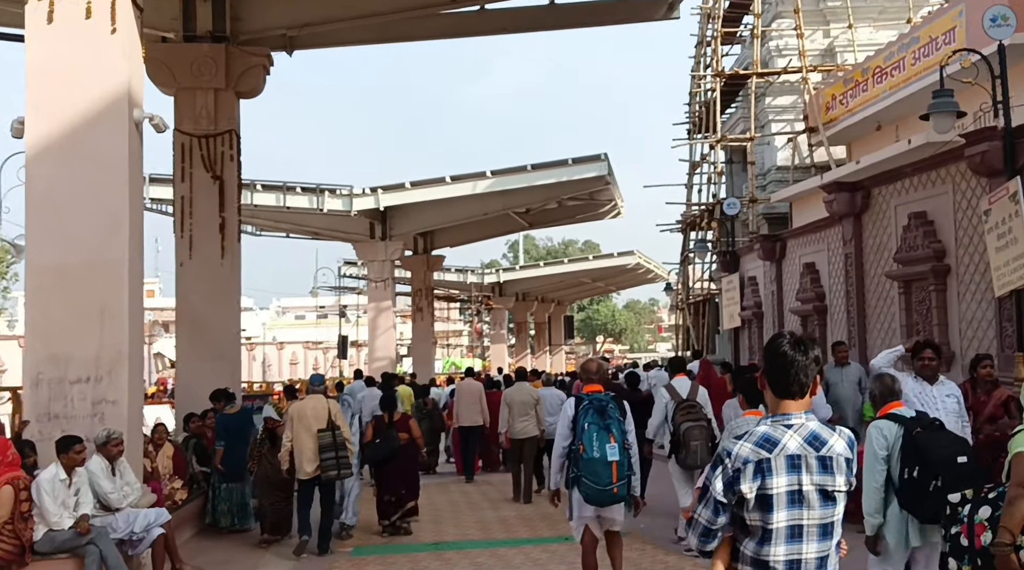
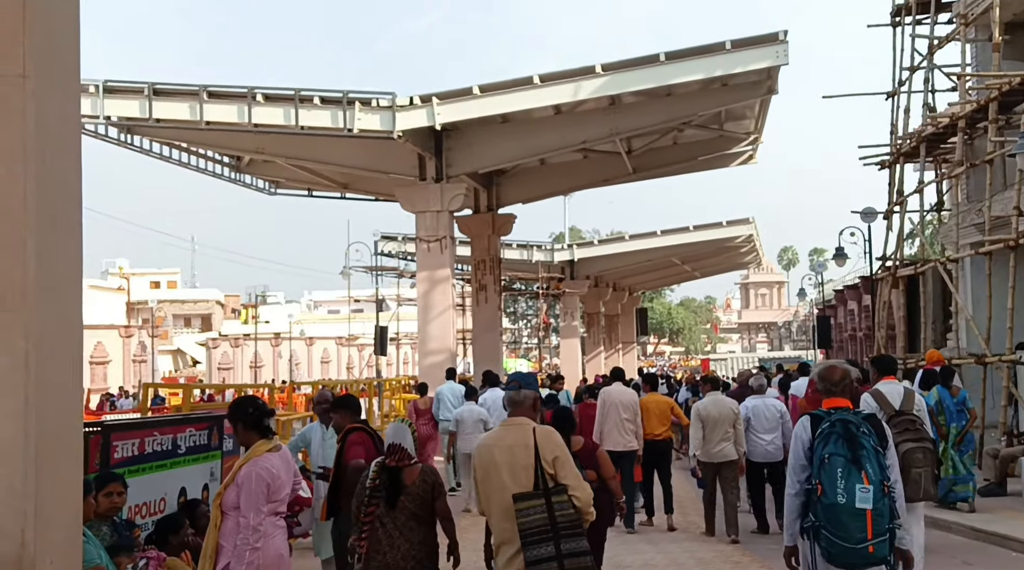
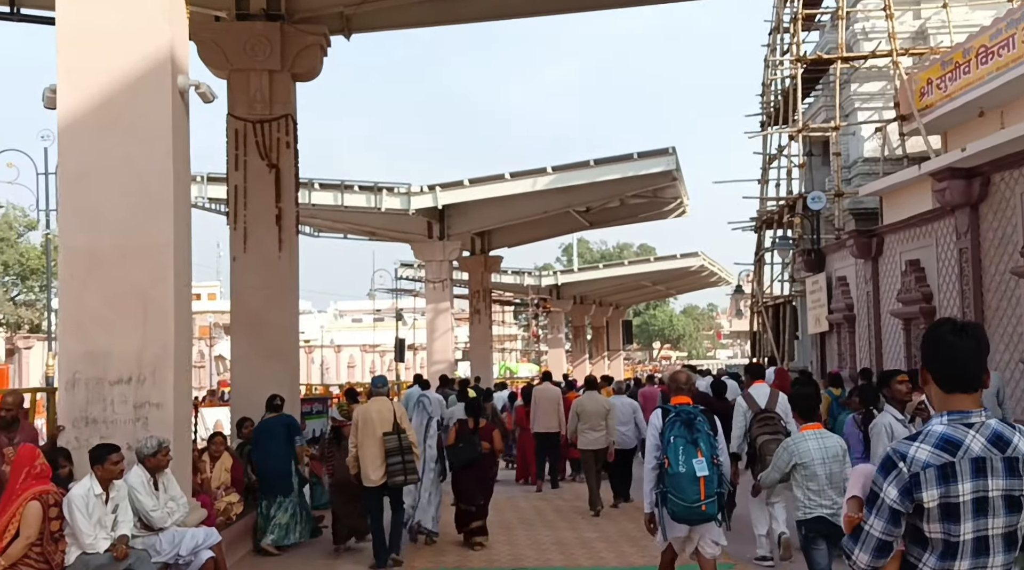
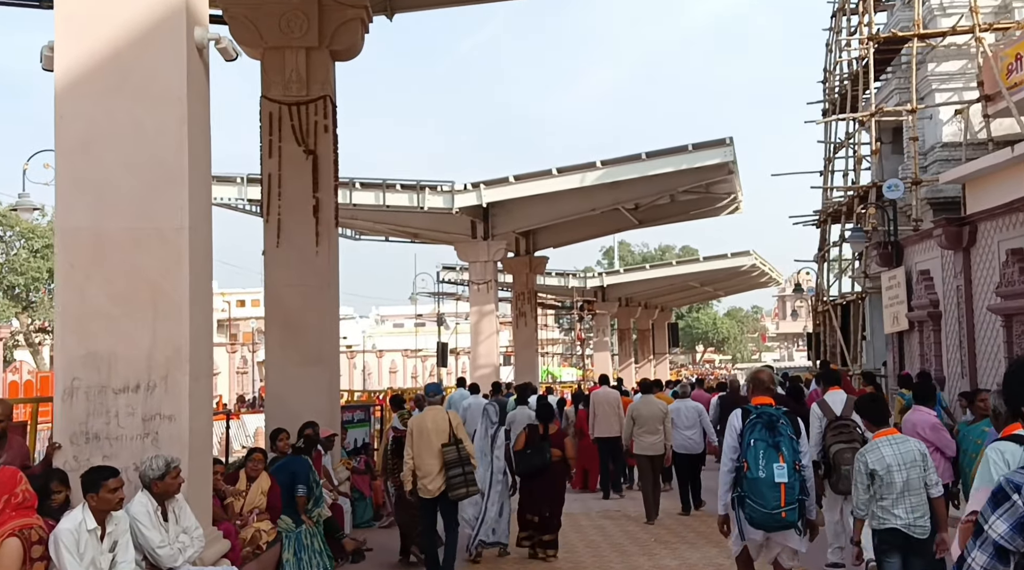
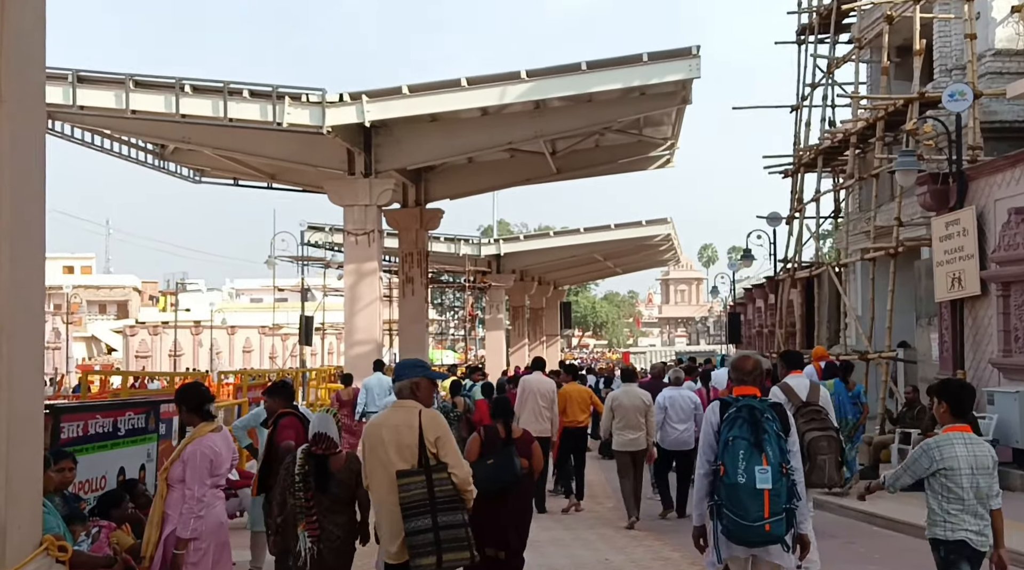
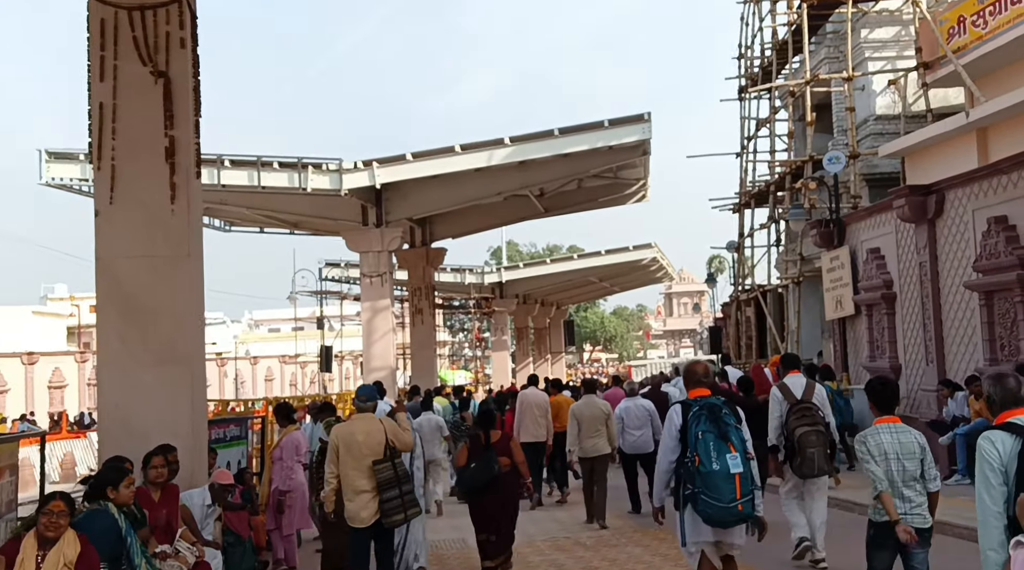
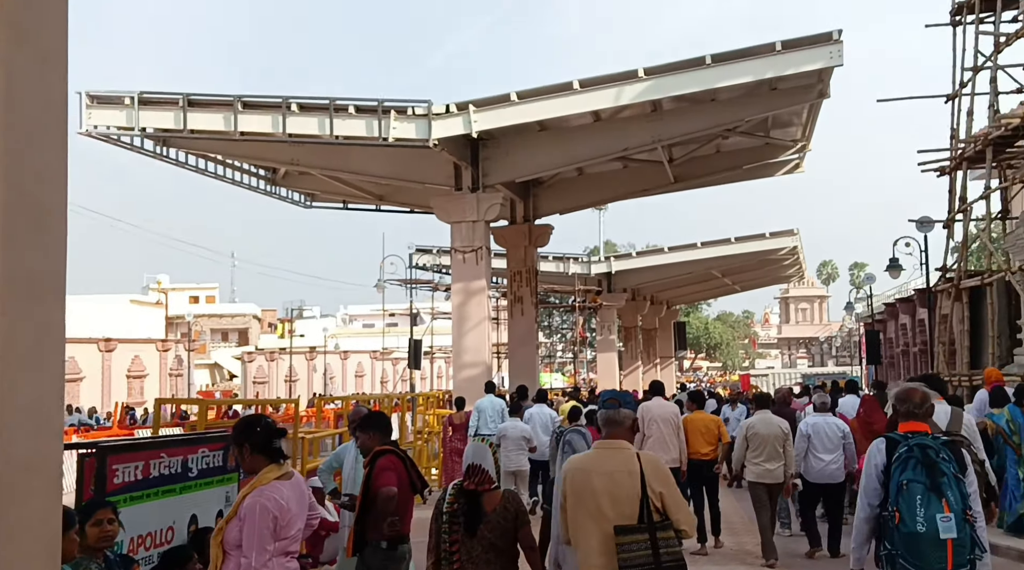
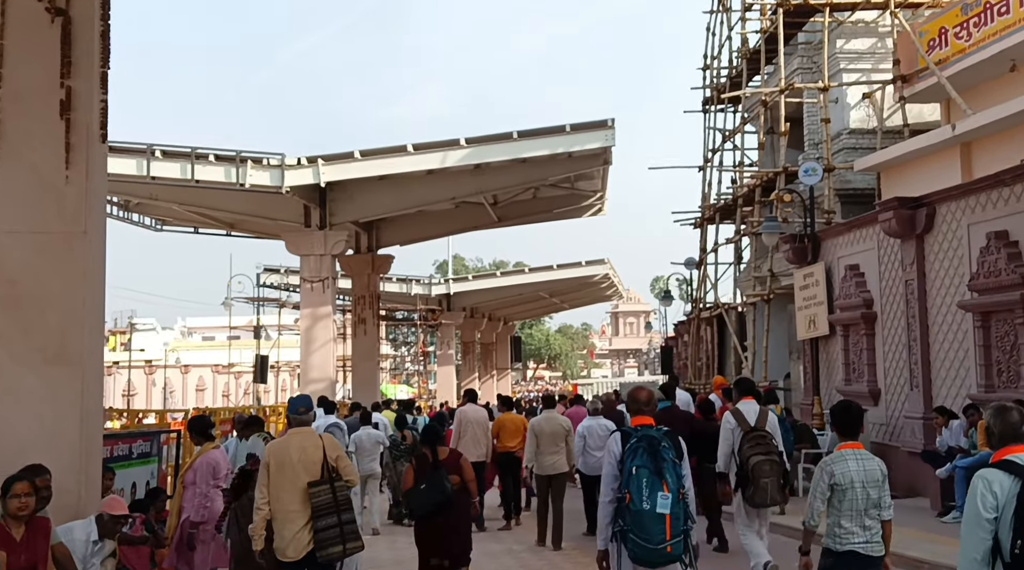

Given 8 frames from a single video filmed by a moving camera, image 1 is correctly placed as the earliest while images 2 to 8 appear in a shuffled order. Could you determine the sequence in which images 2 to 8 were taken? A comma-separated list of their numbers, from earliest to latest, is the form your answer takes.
3, 4, 6, 8, 5, 2, 7
